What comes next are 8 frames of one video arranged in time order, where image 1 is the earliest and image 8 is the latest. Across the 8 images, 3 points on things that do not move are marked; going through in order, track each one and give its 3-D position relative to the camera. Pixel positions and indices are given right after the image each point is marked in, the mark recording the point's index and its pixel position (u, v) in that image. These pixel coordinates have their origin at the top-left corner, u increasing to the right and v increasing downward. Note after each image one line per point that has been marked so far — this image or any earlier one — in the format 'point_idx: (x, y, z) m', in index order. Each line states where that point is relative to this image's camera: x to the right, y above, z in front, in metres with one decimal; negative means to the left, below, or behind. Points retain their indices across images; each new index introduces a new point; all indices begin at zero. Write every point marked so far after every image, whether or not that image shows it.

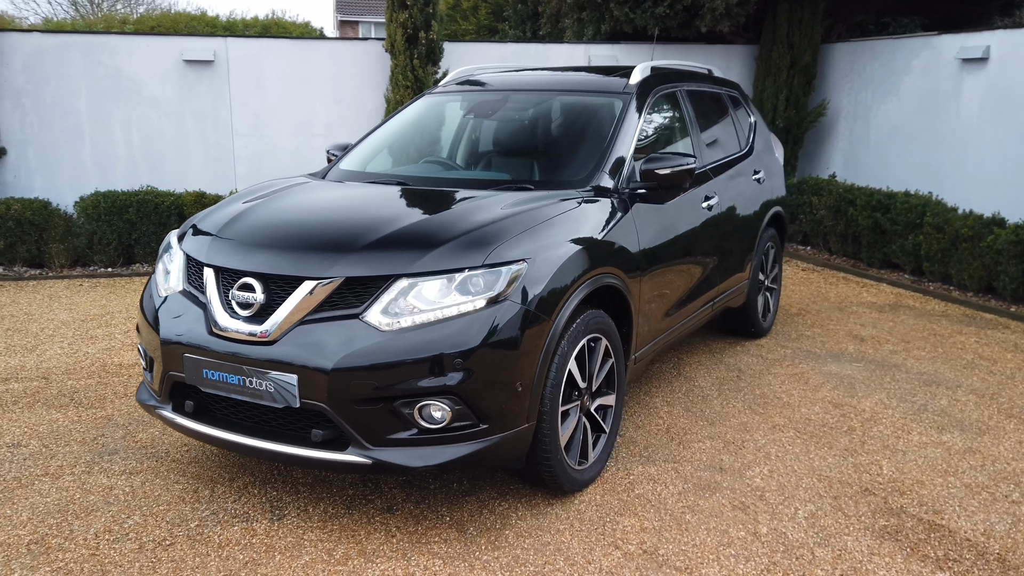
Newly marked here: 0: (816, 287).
0: (+2.3, 0.0, +6.6) m
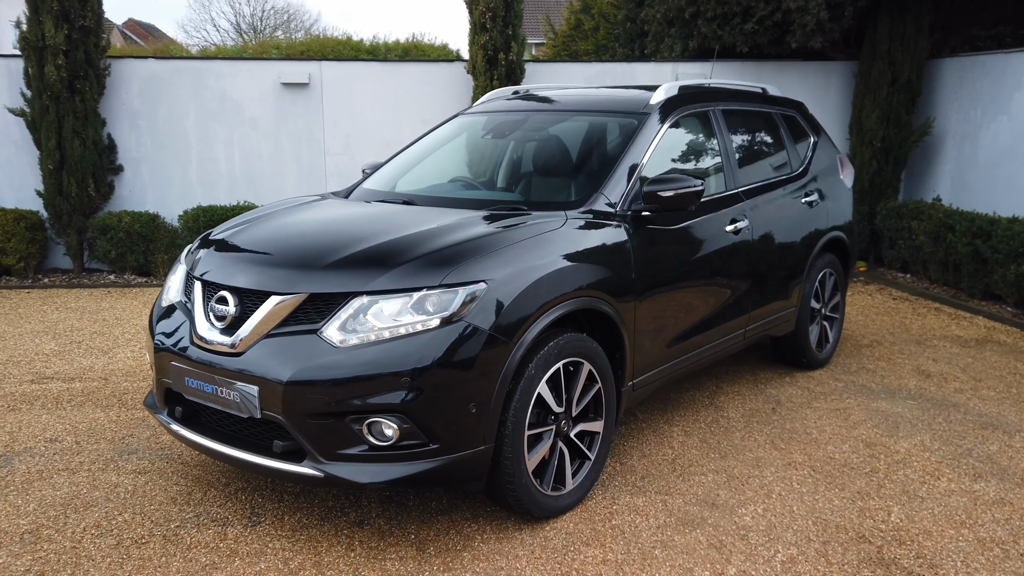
0: (+2.7, -0.2, +6.2) m
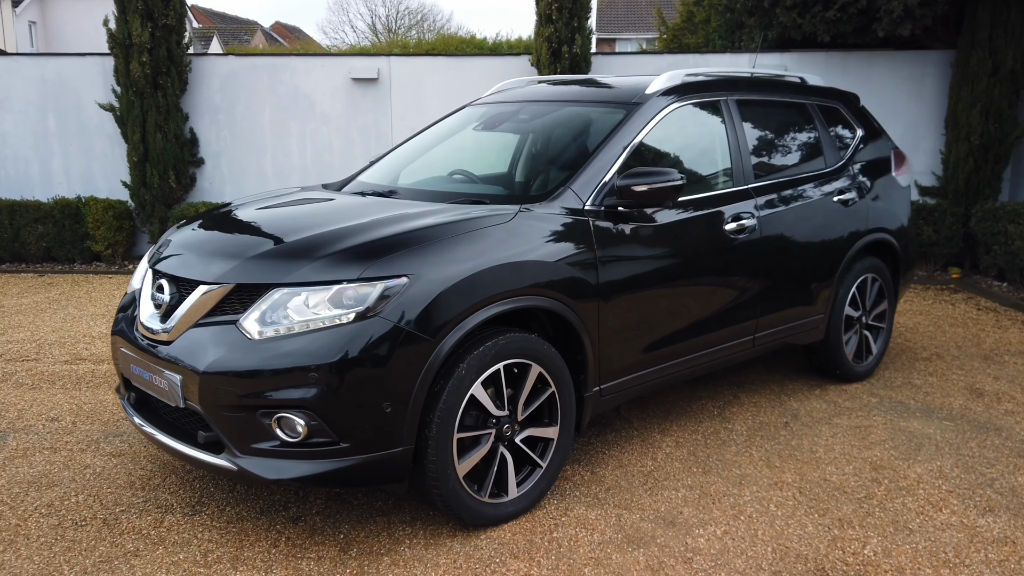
0: (+3.0, -0.3, +5.6) m
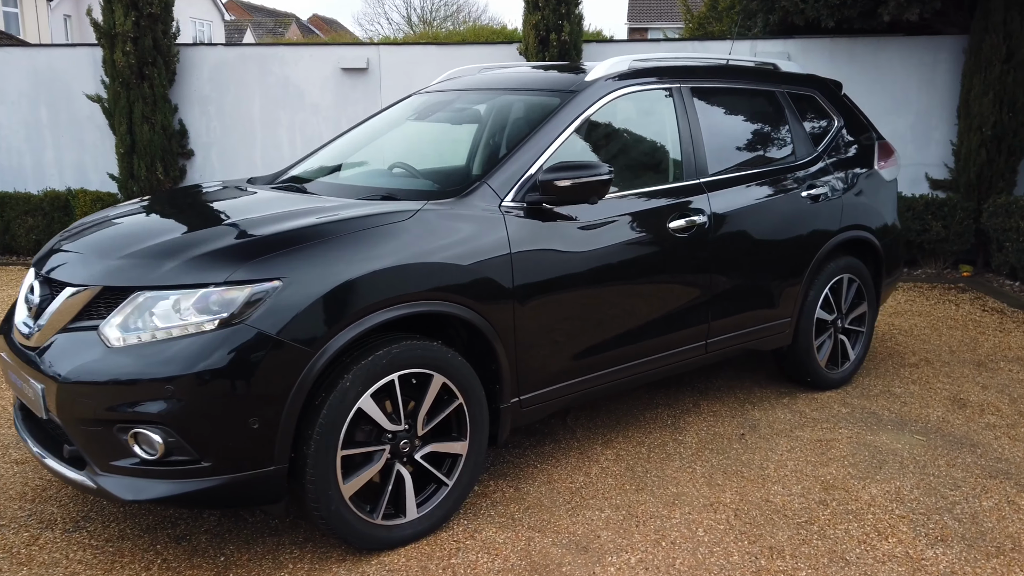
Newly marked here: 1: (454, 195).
0: (+2.8, -0.3, +5.3) m
1: (-0.2, +0.3, +2.8) m
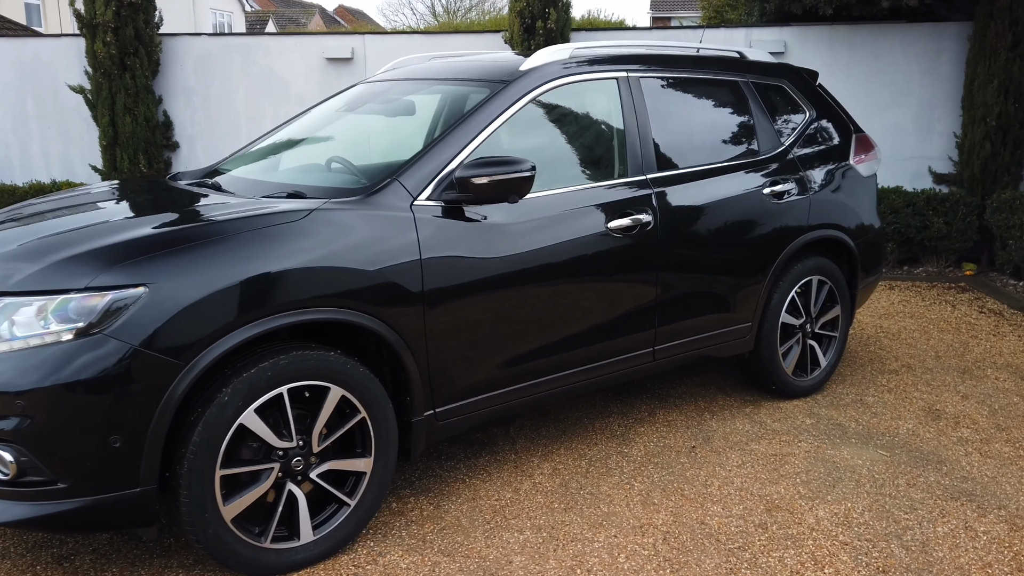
0: (+2.6, -0.3, +5.0) m
1: (-0.4, +0.3, +2.7) m
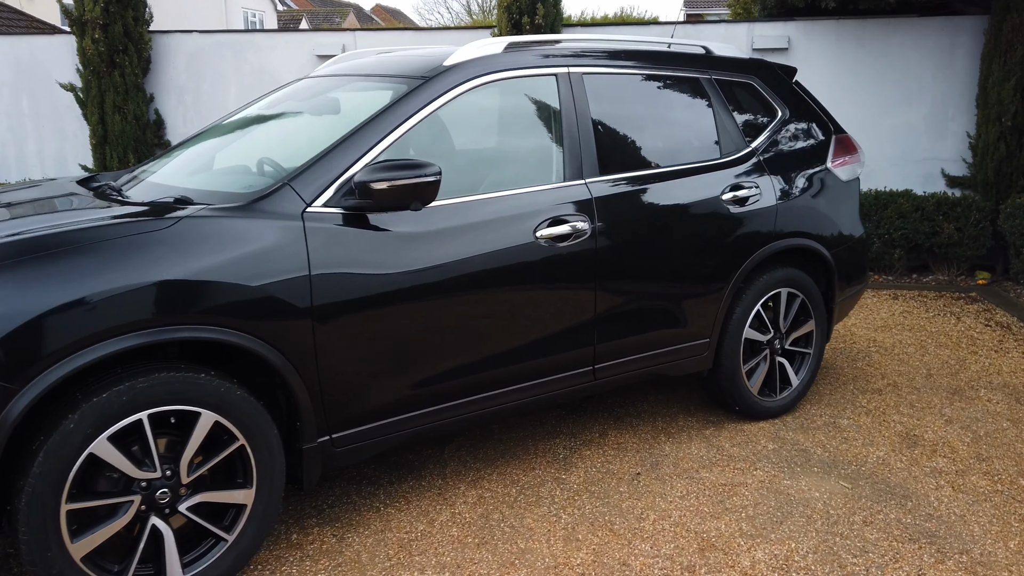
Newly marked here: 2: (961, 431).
0: (+2.4, -0.3, +4.7) m
1: (-0.7, +0.2, +2.4) m
2: (+1.8, -0.6, +3.5) m
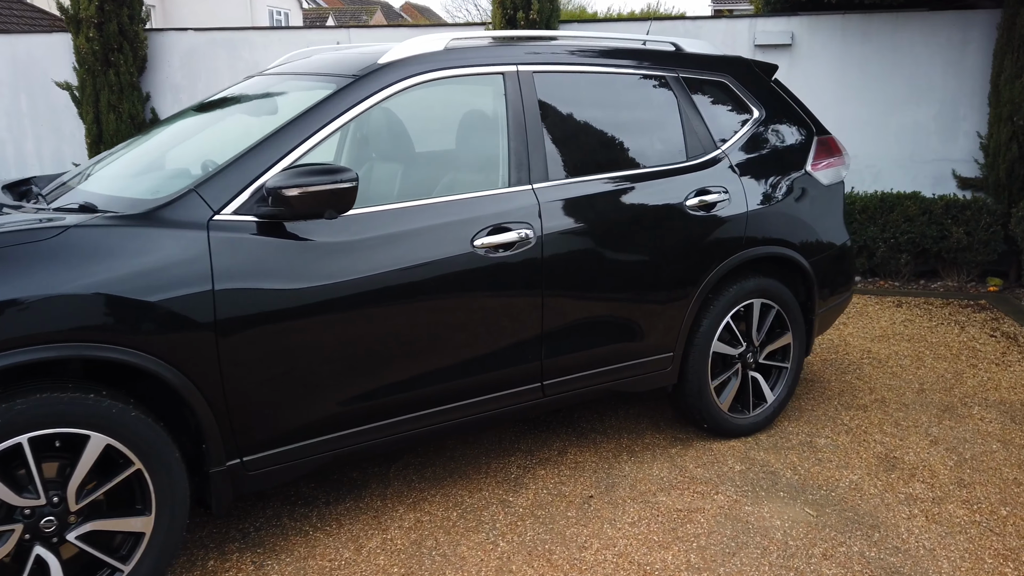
0: (+2.3, -0.4, +4.4) m
1: (-0.9, +0.2, +2.3) m
2: (+1.6, -0.6, +3.3) m
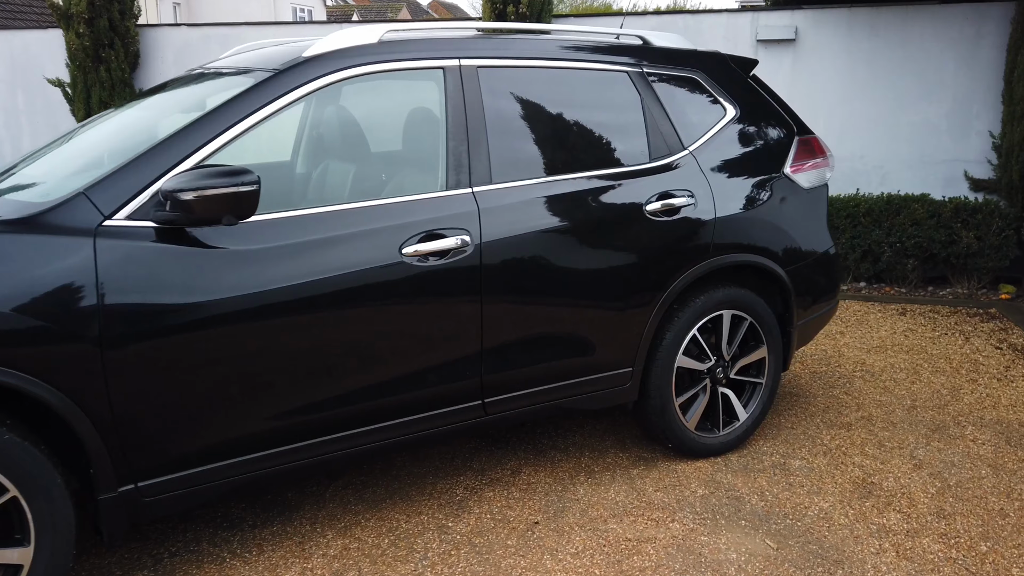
0: (+2.2, -0.4, +4.2) m
1: (-1.1, +0.2, +2.1) m
2: (+1.4, -0.7, +3.0) m
